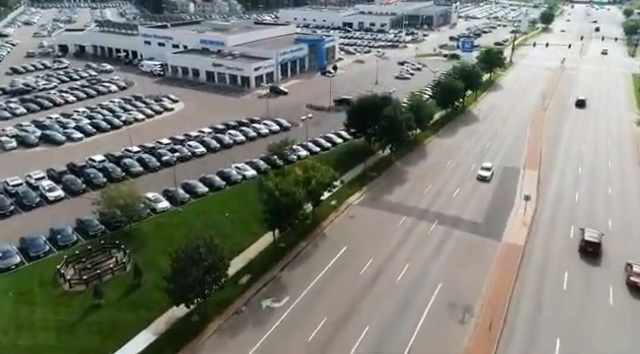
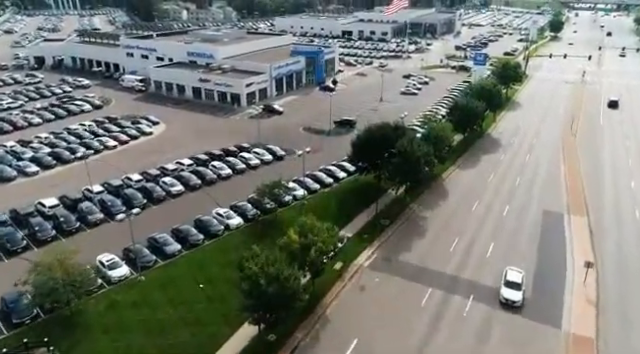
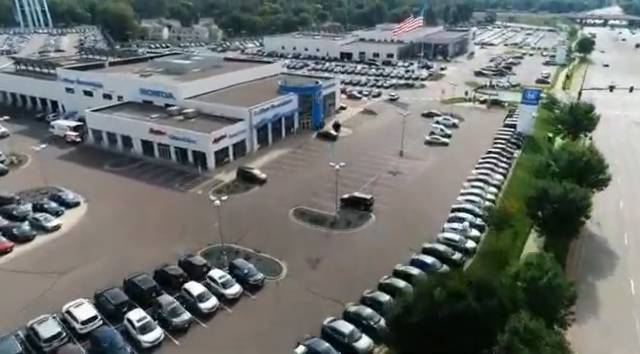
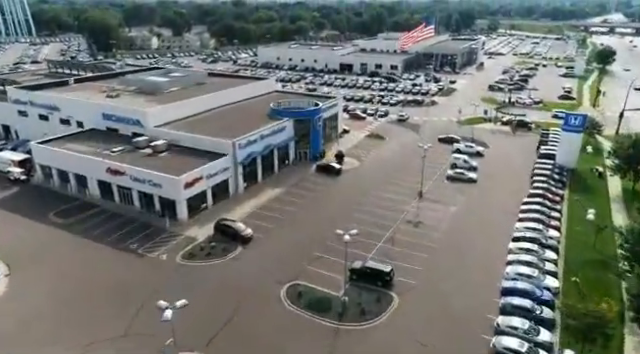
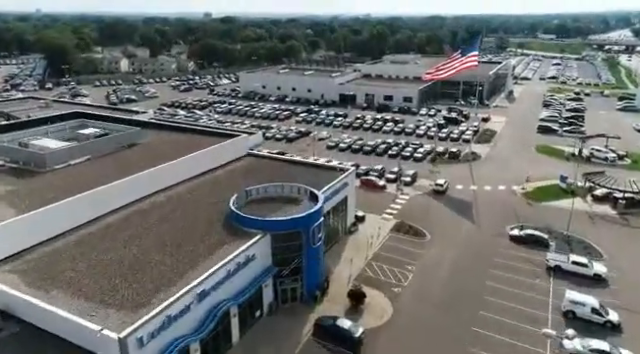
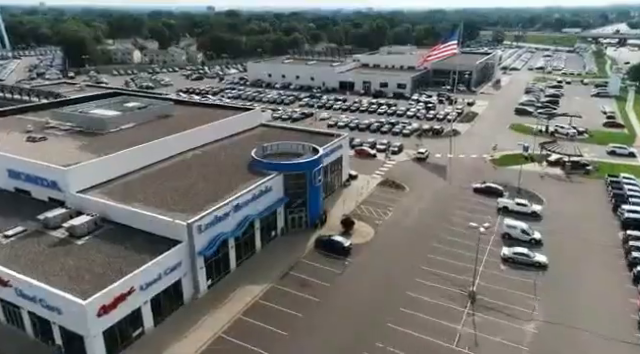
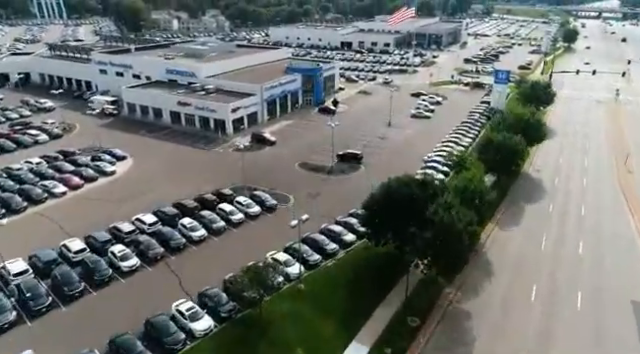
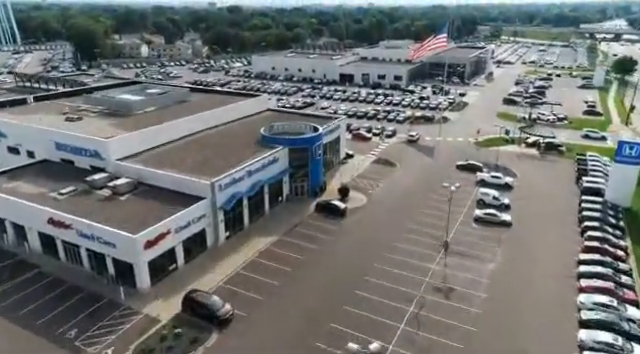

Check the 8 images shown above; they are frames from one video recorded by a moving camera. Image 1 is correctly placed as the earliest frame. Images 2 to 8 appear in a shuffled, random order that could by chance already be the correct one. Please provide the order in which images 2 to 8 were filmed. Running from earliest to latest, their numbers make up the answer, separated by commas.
2, 7, 3, 4, 8, 6, 5
